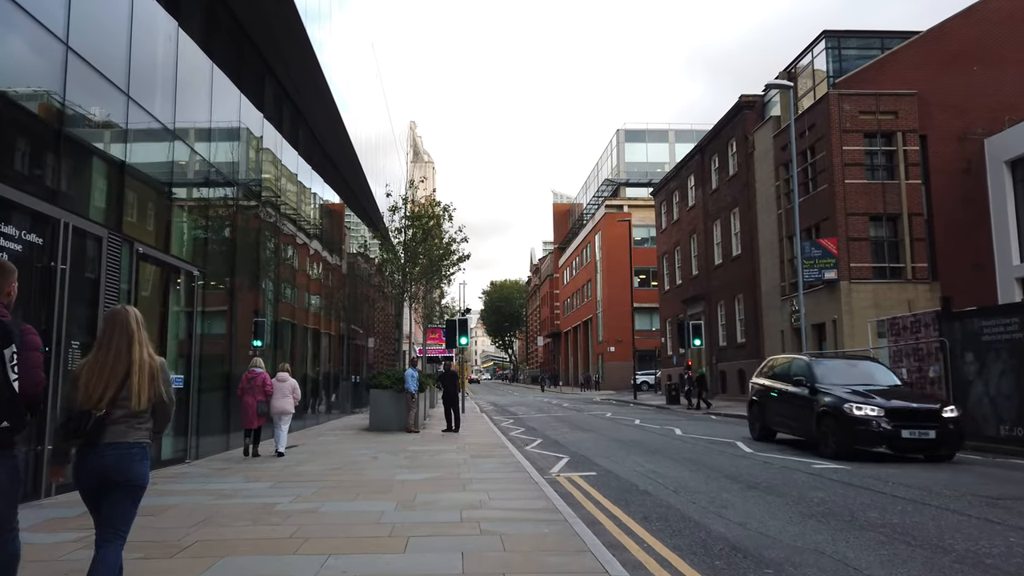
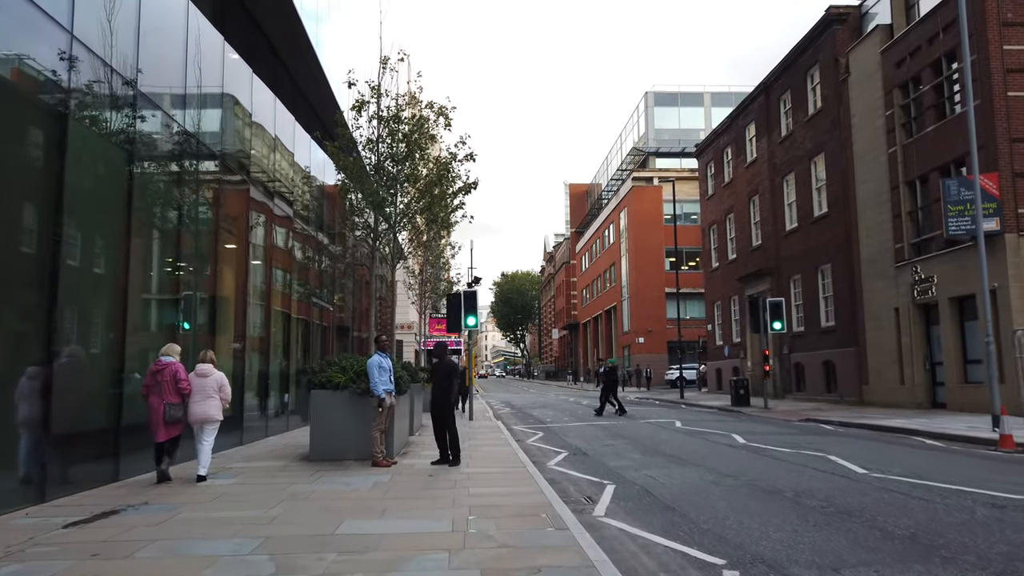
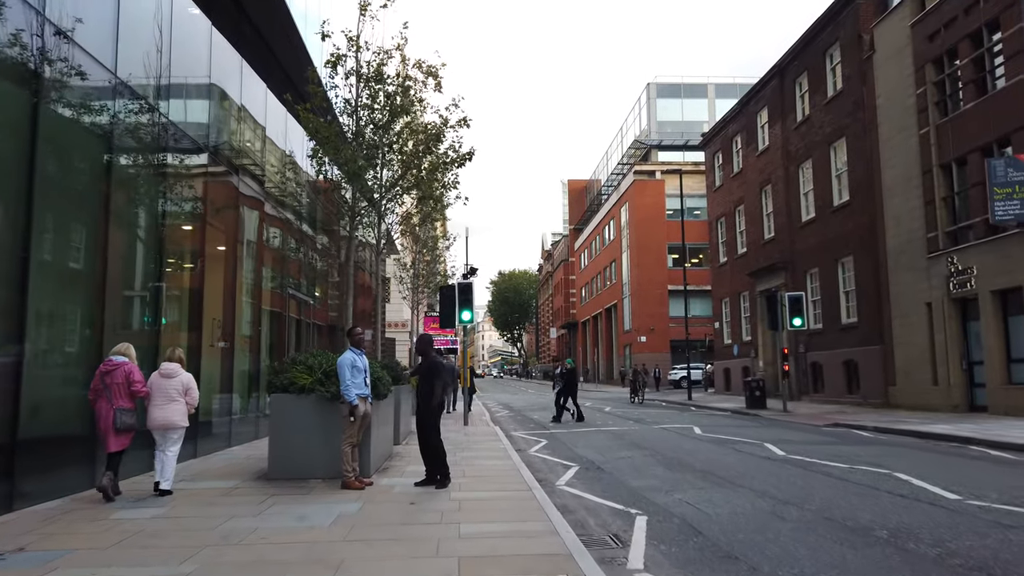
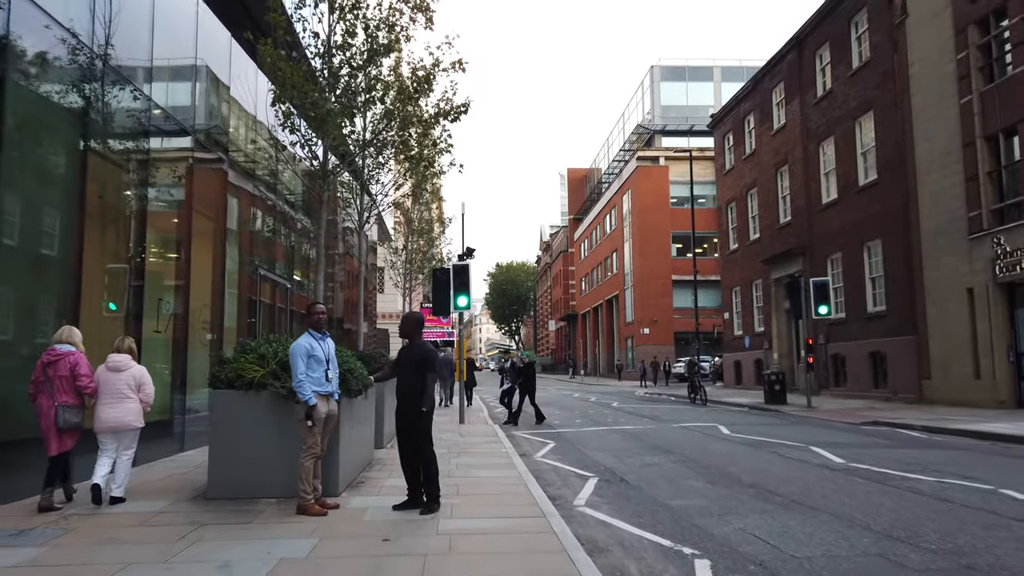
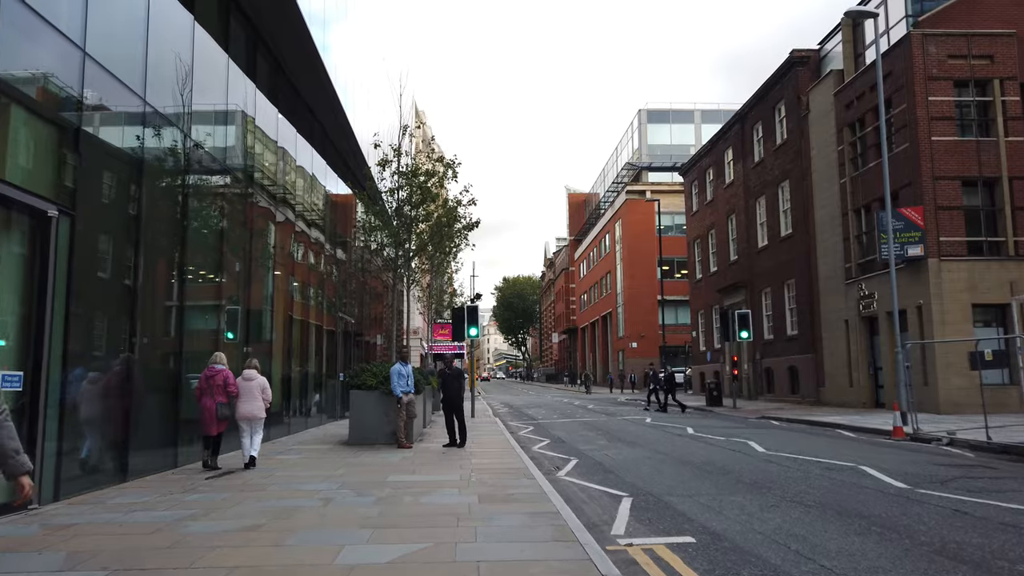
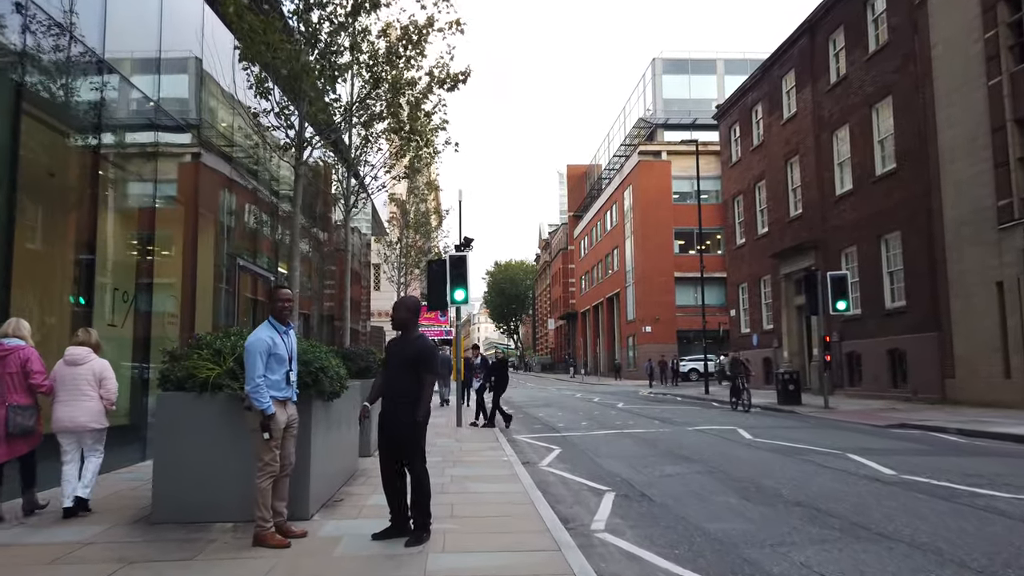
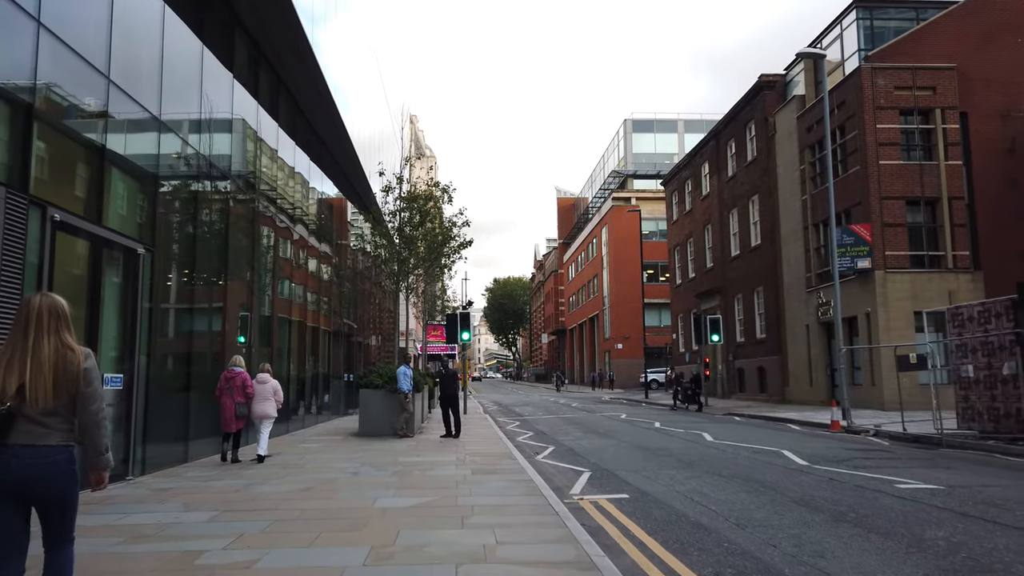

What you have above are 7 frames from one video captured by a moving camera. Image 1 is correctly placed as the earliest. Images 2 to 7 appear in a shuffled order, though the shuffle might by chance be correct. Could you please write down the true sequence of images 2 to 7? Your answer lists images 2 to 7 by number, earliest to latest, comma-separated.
7, 5, 2, 3, 4, 6
